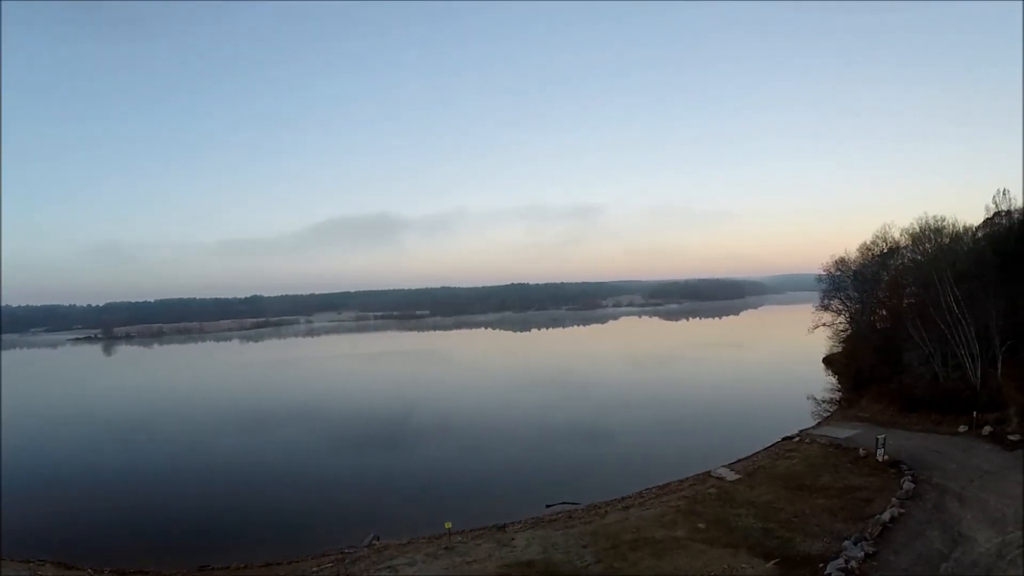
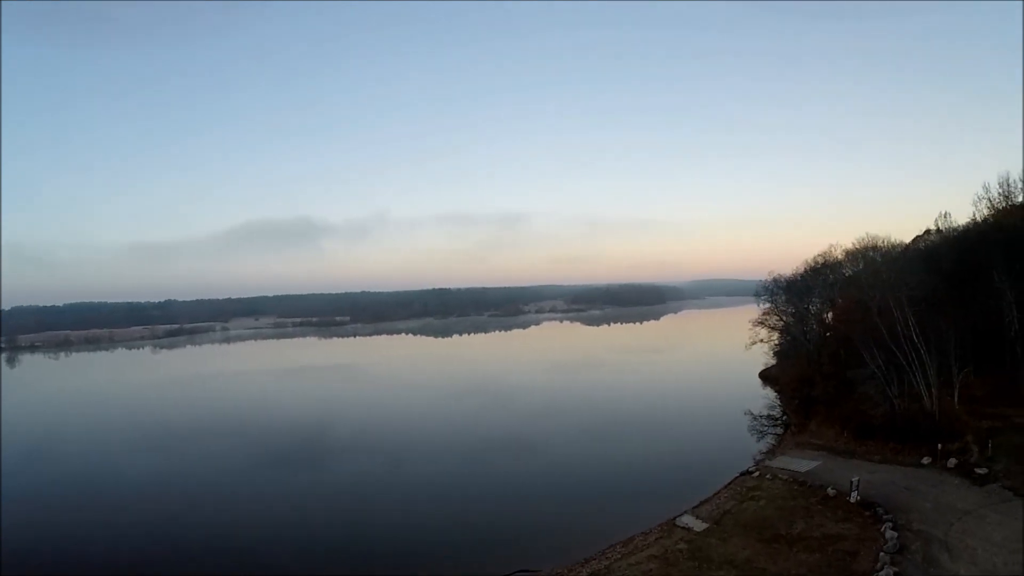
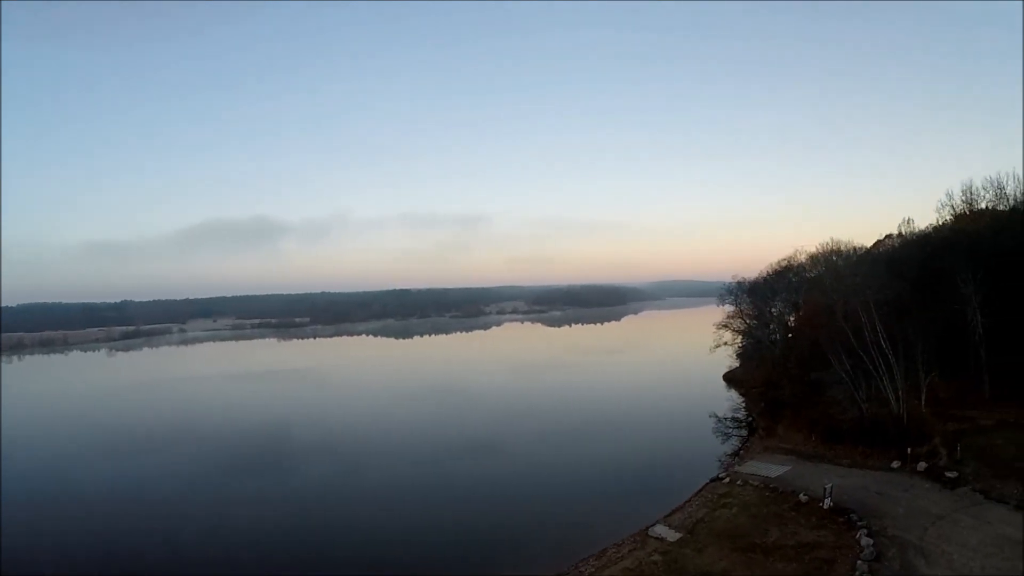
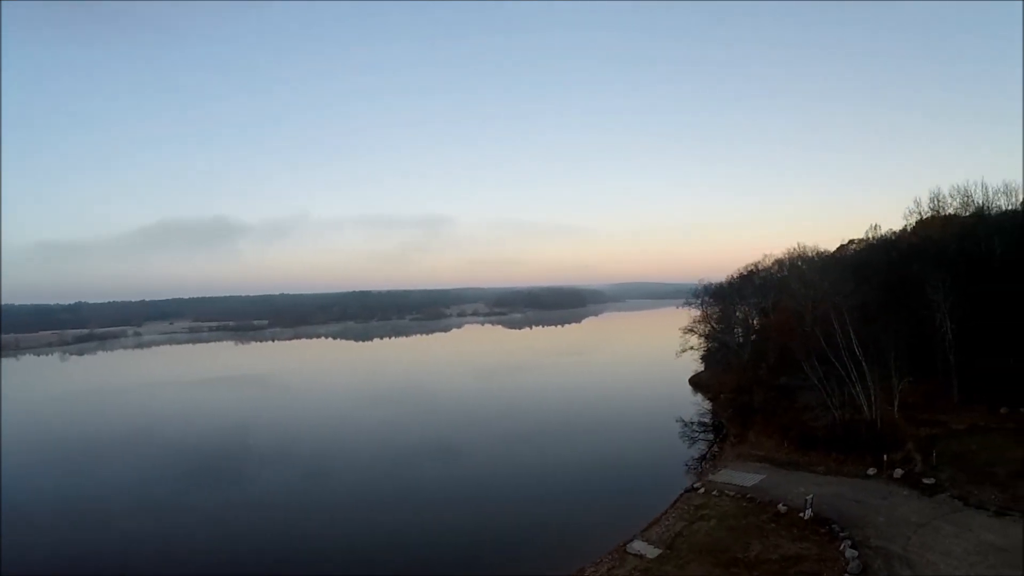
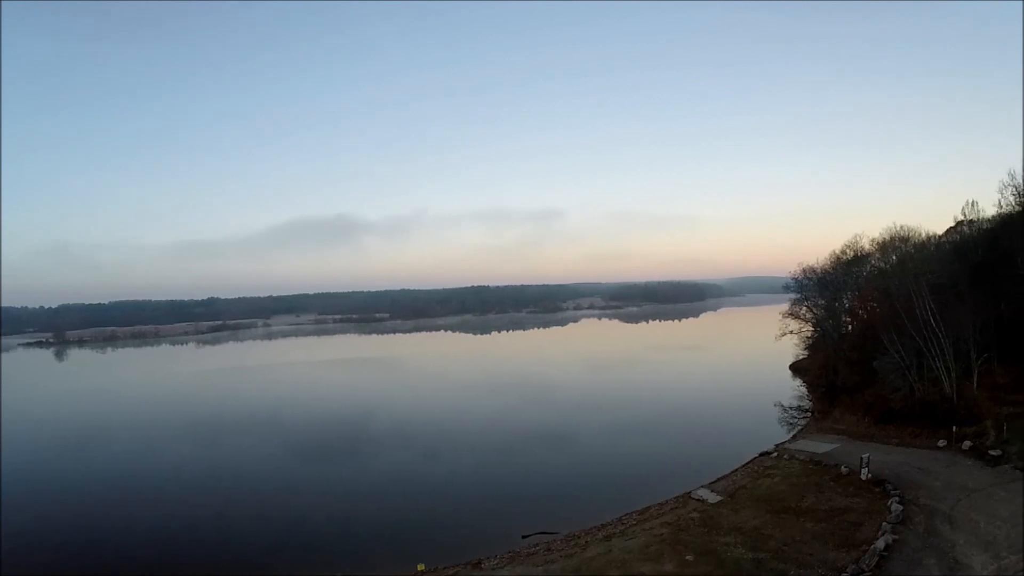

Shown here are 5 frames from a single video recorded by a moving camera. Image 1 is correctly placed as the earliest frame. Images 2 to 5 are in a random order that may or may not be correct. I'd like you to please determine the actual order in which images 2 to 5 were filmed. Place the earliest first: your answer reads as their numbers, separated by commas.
5, 2, 3, 4
